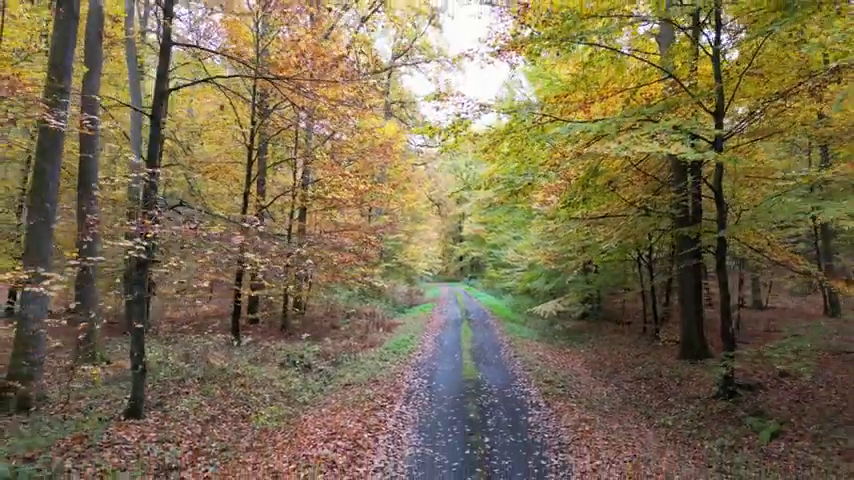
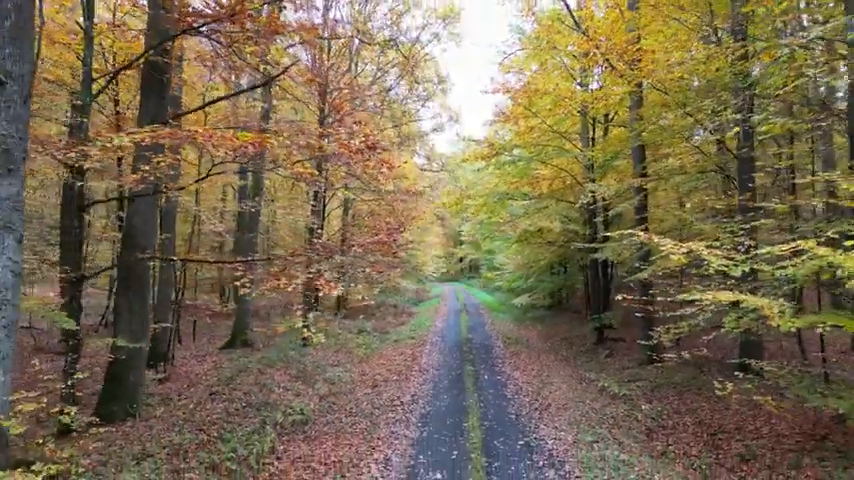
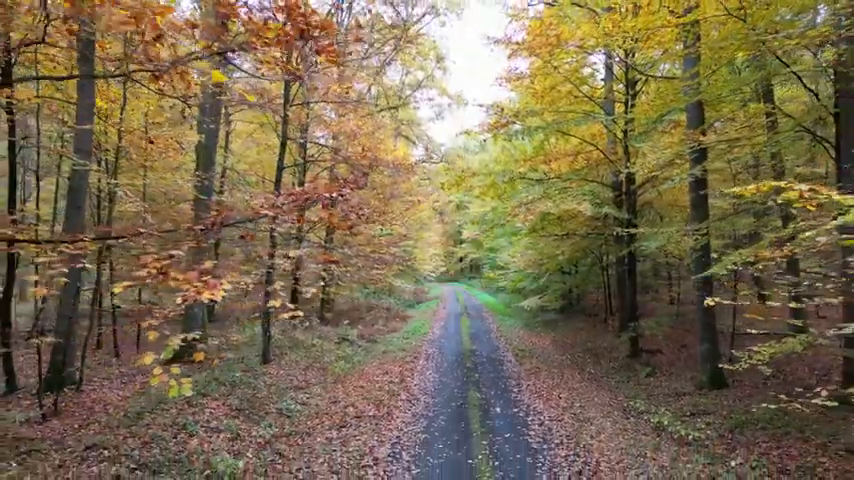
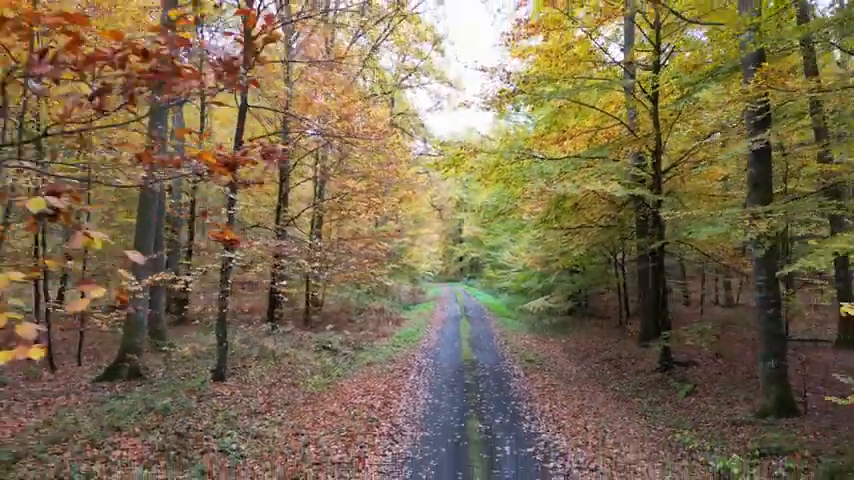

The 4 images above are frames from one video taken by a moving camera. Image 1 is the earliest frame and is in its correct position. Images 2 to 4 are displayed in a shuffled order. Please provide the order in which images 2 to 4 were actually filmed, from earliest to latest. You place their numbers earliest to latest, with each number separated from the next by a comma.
4, 3, 2
